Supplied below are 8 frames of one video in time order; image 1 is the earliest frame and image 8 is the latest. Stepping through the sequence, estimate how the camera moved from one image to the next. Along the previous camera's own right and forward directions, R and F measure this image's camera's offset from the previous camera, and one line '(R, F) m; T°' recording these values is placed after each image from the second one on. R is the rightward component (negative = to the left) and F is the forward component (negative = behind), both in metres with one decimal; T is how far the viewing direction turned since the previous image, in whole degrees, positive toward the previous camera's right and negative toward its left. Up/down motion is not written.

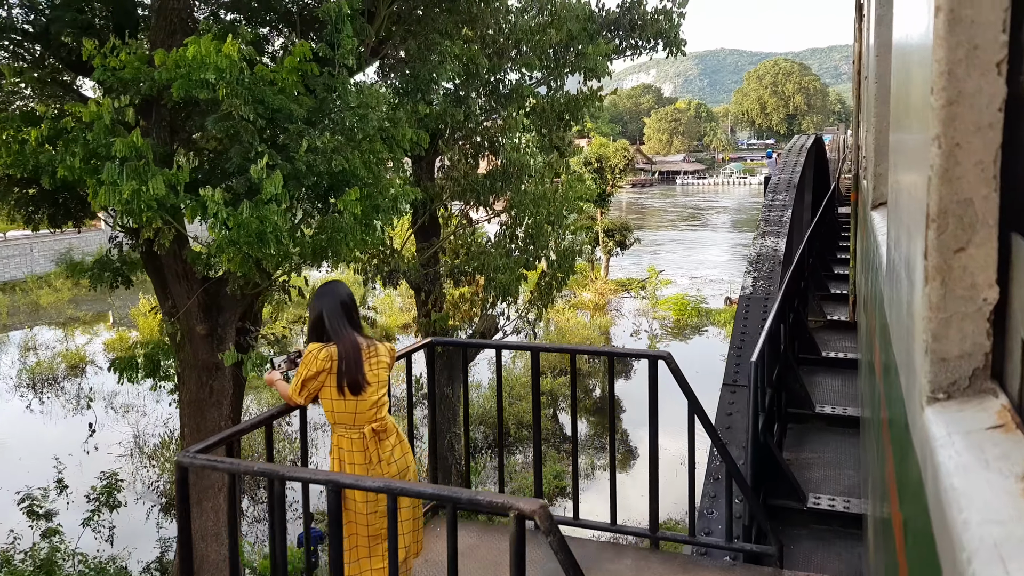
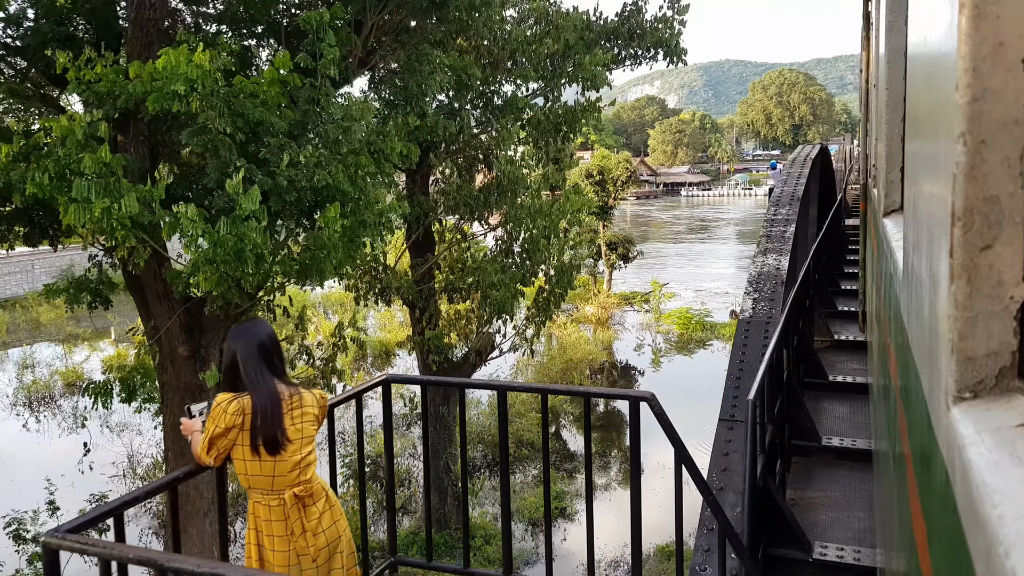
(+0.1, +0.3) m; 0°
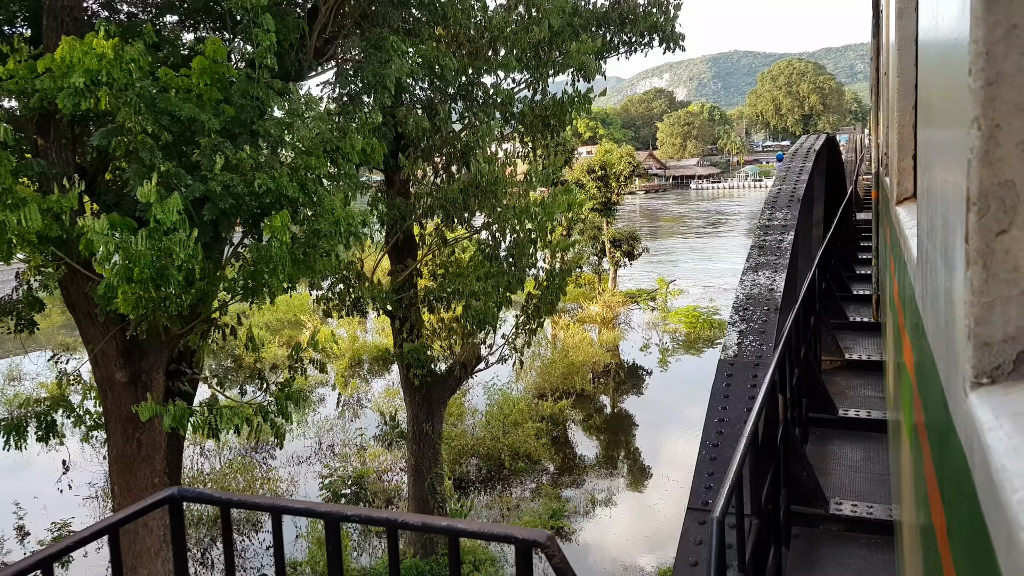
(+0.3, +0.7) m; -1°
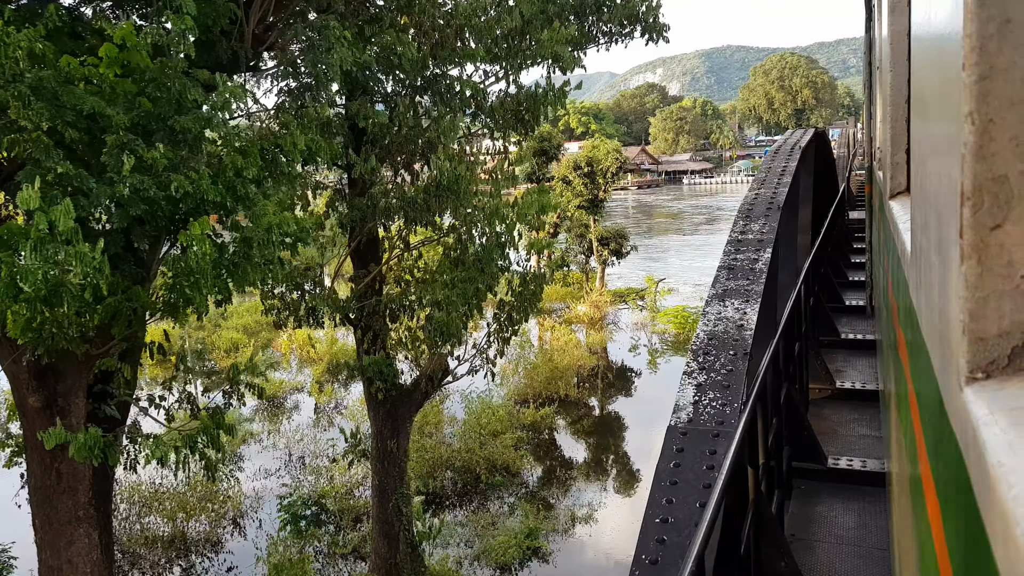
(+0.3, +0.6) m; 0°
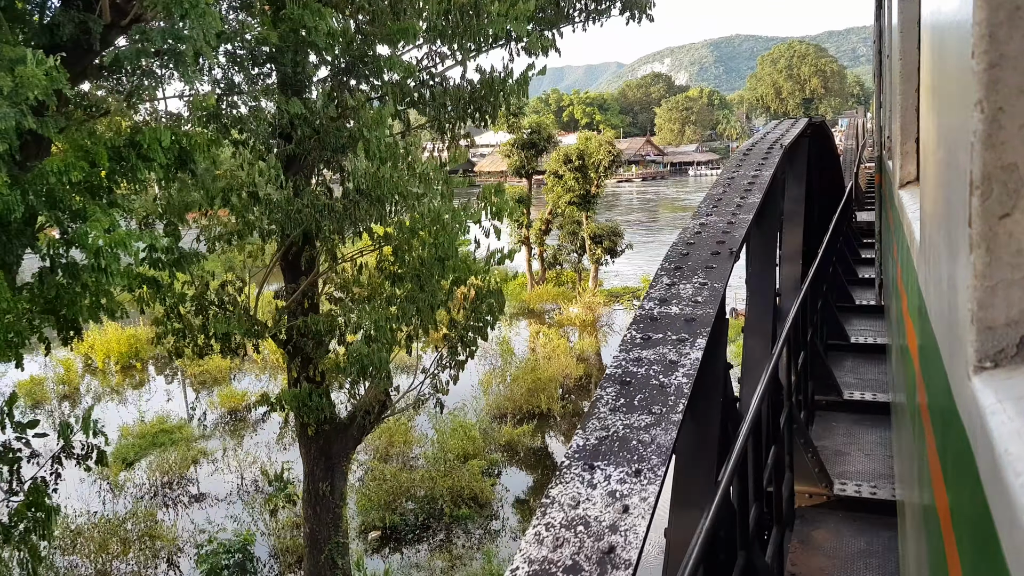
(+0.5, +1.2) m; -1°
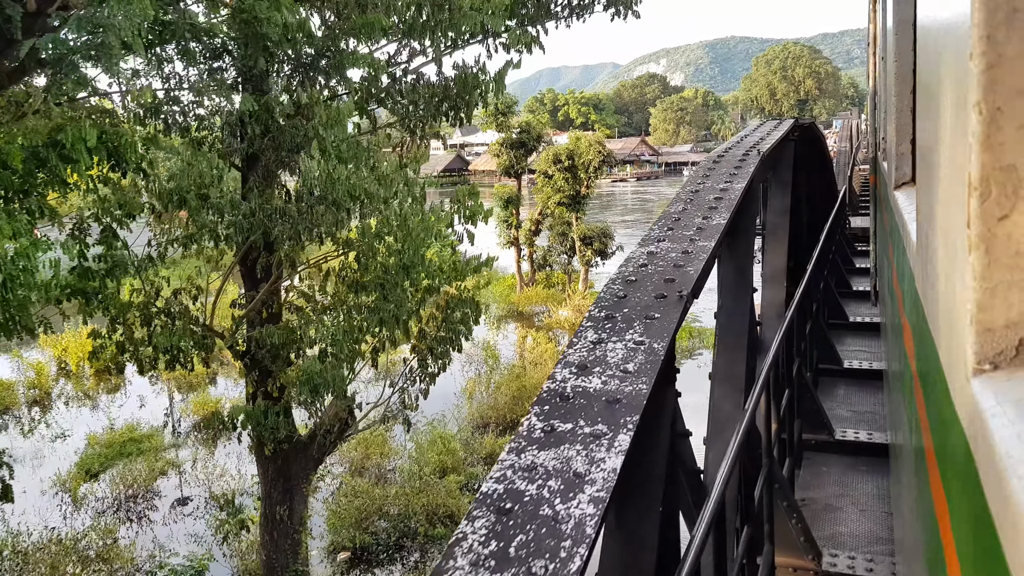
(+0.2, +0.5) m; 0°
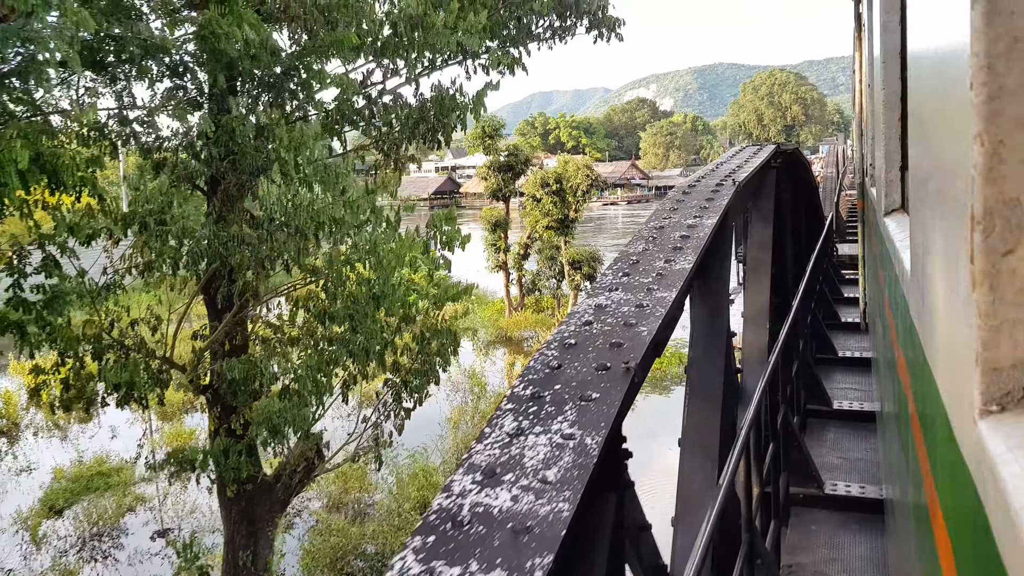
(+0.1, +0.3) m; +1°
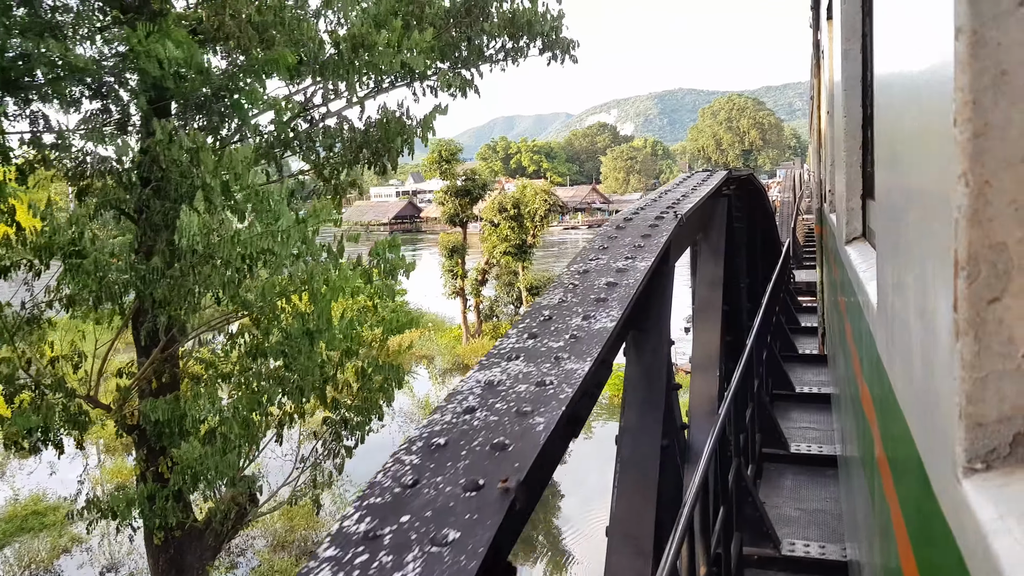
(+0.1, +0.3) m; +3°
